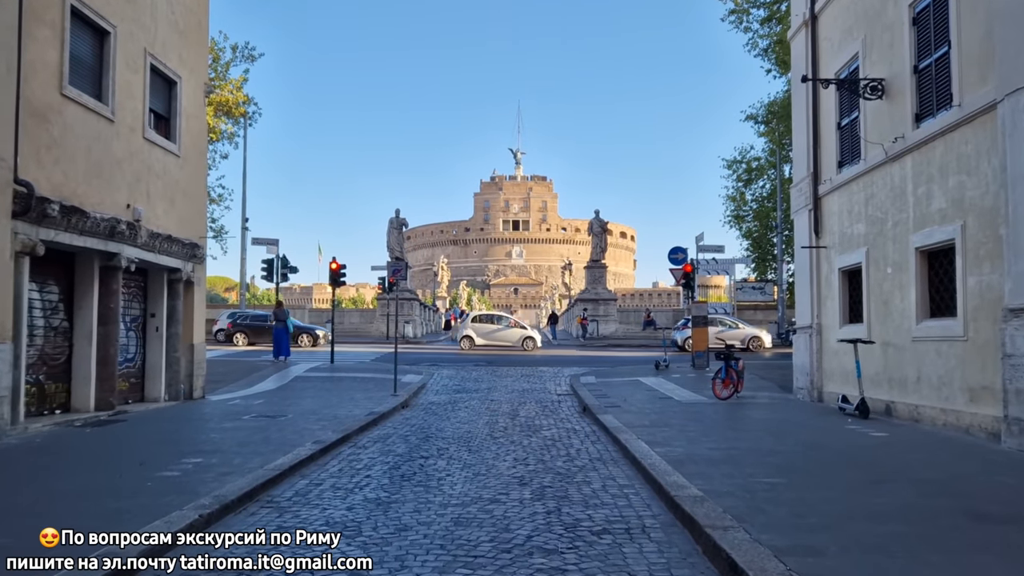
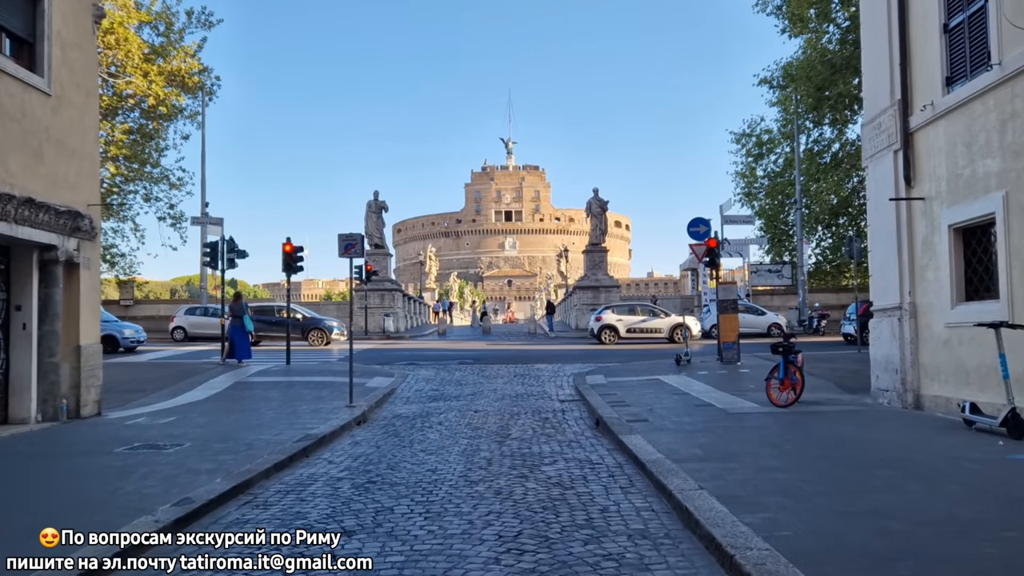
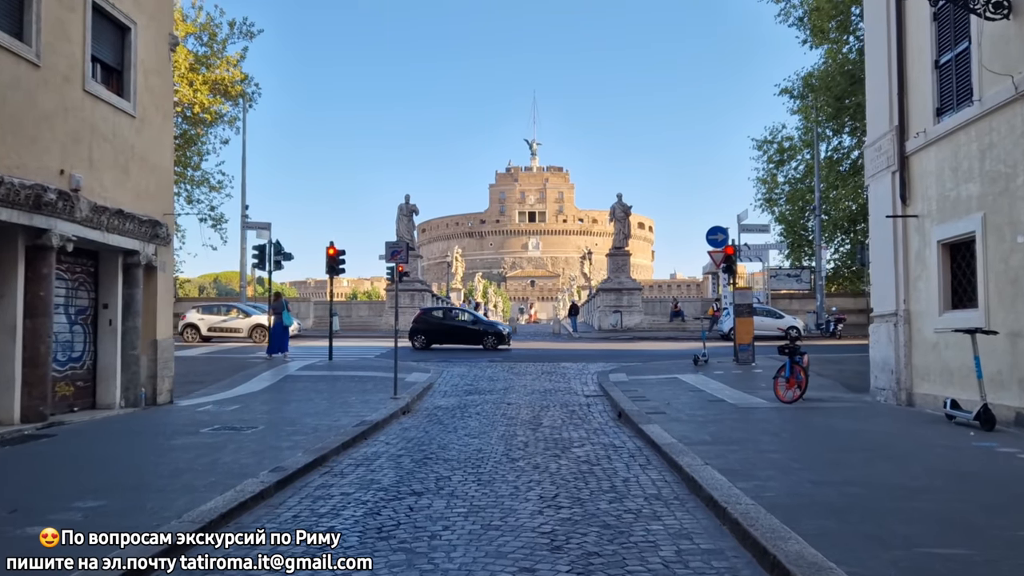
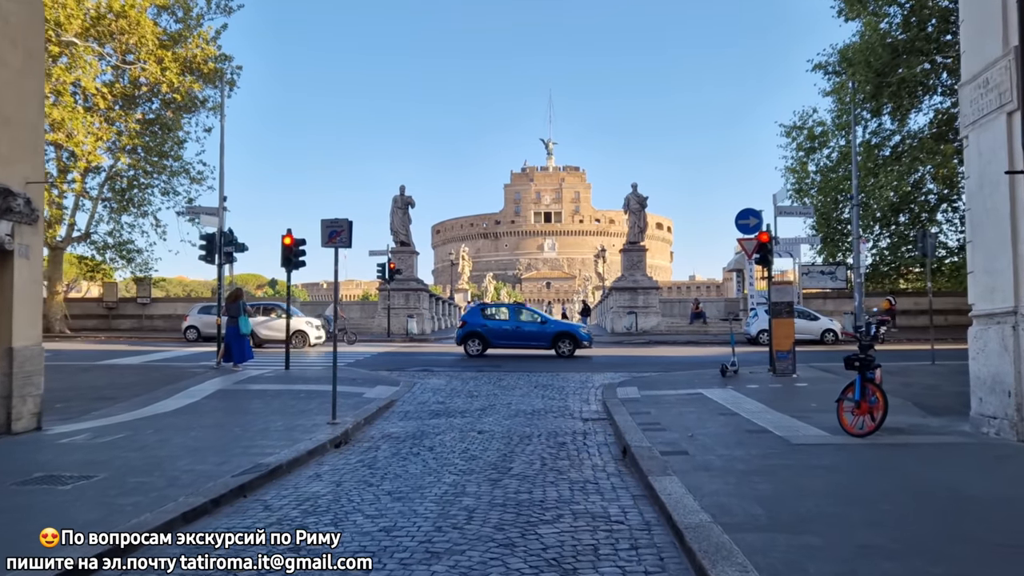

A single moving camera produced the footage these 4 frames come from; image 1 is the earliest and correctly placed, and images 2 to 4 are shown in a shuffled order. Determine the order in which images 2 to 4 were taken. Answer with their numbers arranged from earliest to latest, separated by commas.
3, 2, 4
